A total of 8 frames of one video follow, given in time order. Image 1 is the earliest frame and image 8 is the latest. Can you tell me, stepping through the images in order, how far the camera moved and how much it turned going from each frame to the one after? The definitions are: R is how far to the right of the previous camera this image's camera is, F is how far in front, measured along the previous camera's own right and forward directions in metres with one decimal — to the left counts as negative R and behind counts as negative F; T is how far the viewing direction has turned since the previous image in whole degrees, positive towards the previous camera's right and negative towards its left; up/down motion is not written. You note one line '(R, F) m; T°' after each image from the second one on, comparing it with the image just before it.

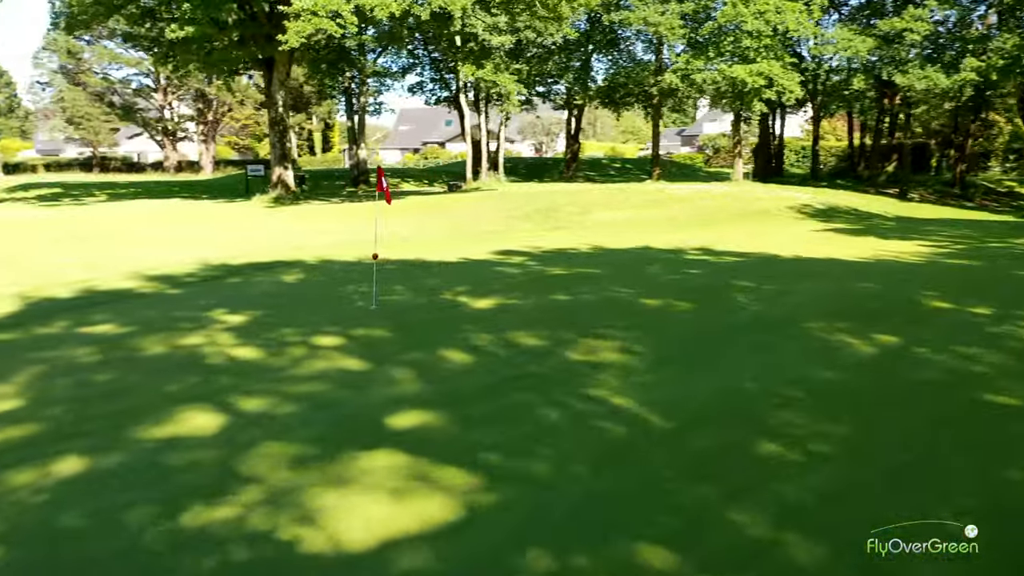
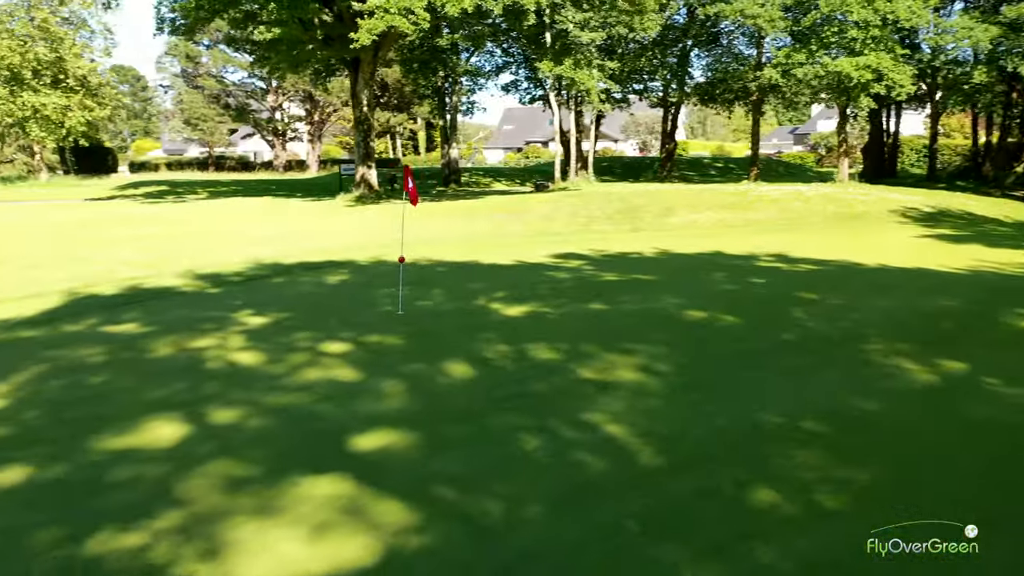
(+0.8, +0.6) m; -8°
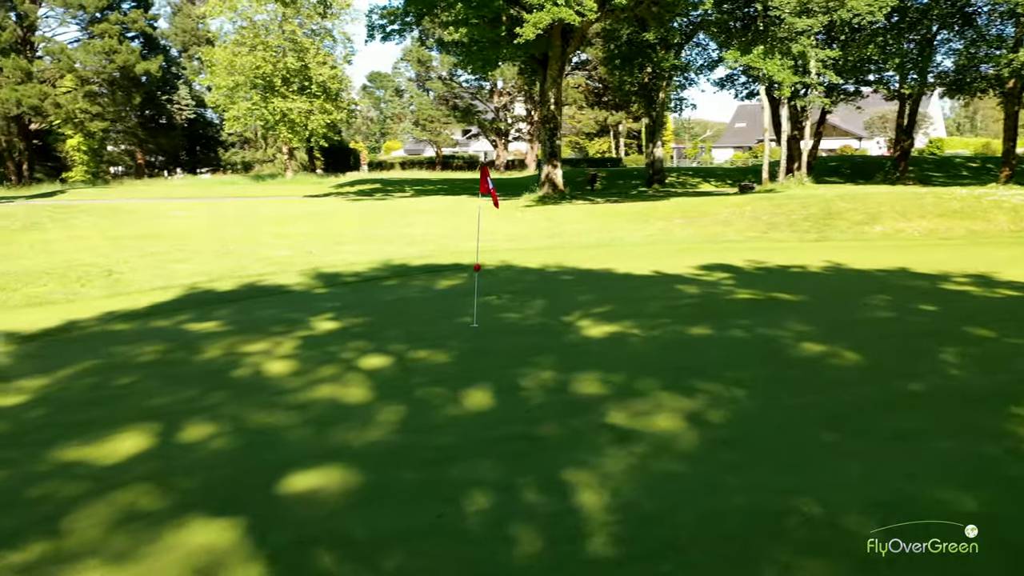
(+1.3, +1.1) m; -16°
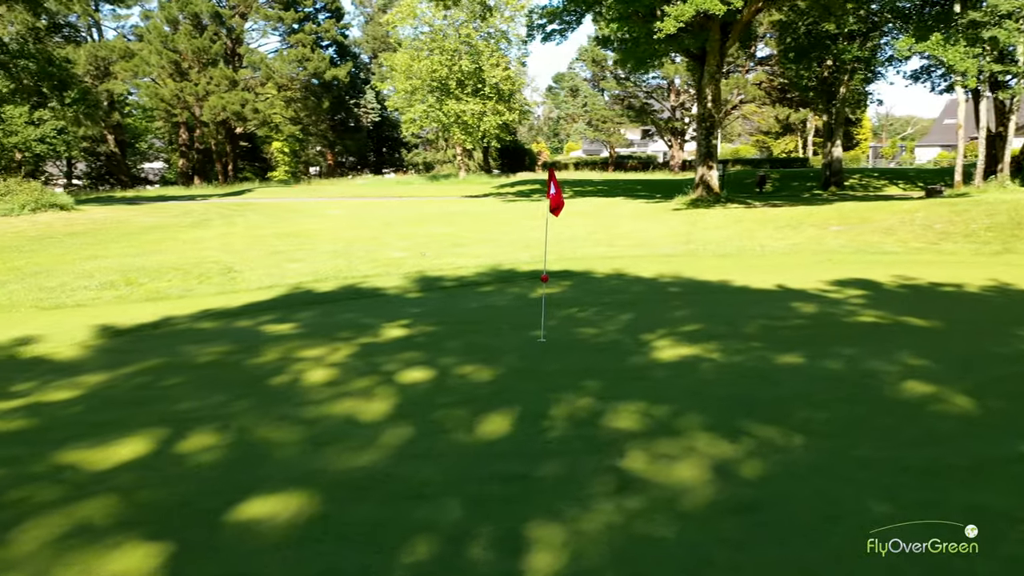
(+1.0, +0.6) m; -13°
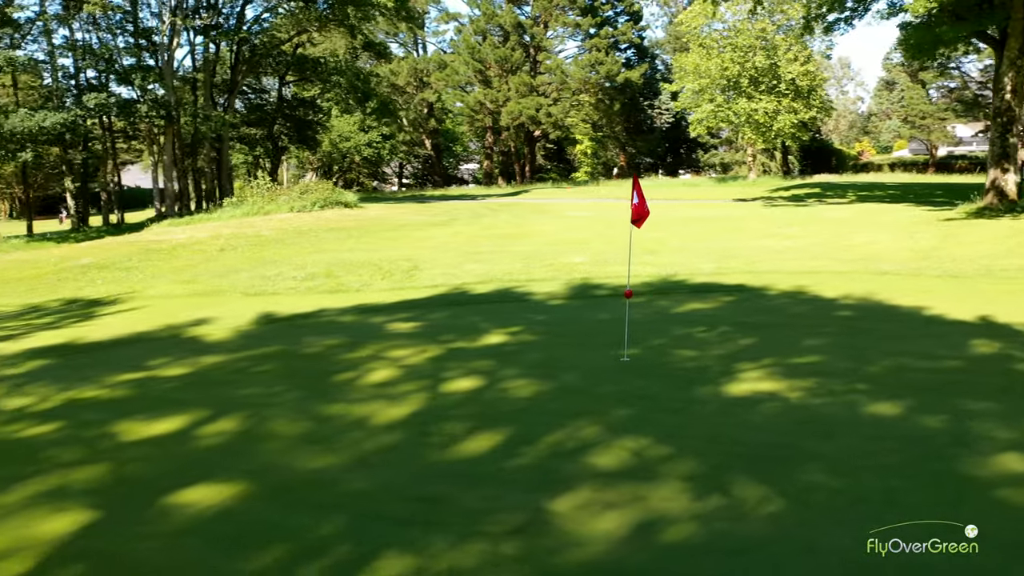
(+1.8, +0.6) m; -22°
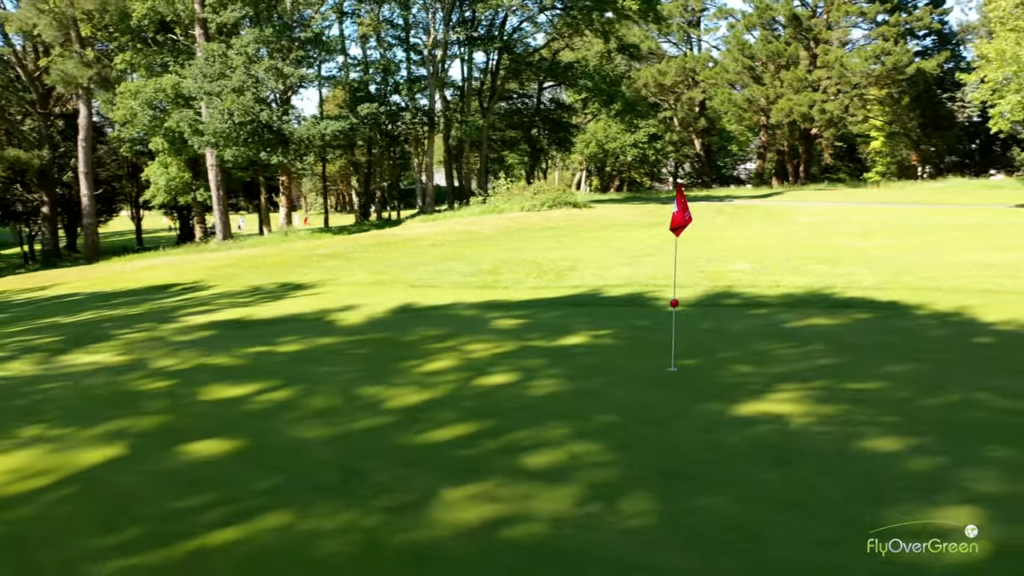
(+1.9, 0.0) m; -20°
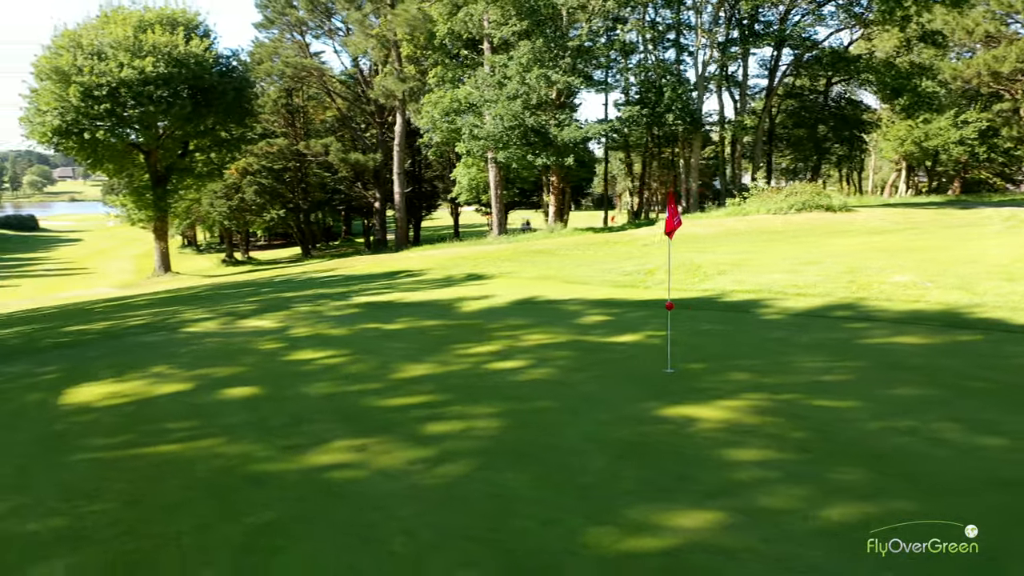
(+2.6, -0.1) m; -23°
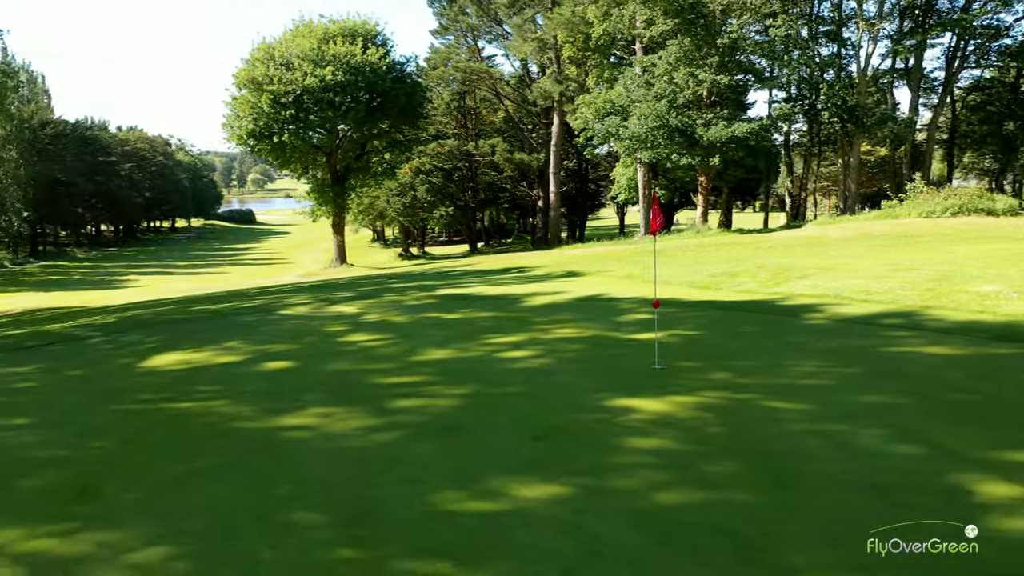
(+1.6, -0.3) m; -13°
